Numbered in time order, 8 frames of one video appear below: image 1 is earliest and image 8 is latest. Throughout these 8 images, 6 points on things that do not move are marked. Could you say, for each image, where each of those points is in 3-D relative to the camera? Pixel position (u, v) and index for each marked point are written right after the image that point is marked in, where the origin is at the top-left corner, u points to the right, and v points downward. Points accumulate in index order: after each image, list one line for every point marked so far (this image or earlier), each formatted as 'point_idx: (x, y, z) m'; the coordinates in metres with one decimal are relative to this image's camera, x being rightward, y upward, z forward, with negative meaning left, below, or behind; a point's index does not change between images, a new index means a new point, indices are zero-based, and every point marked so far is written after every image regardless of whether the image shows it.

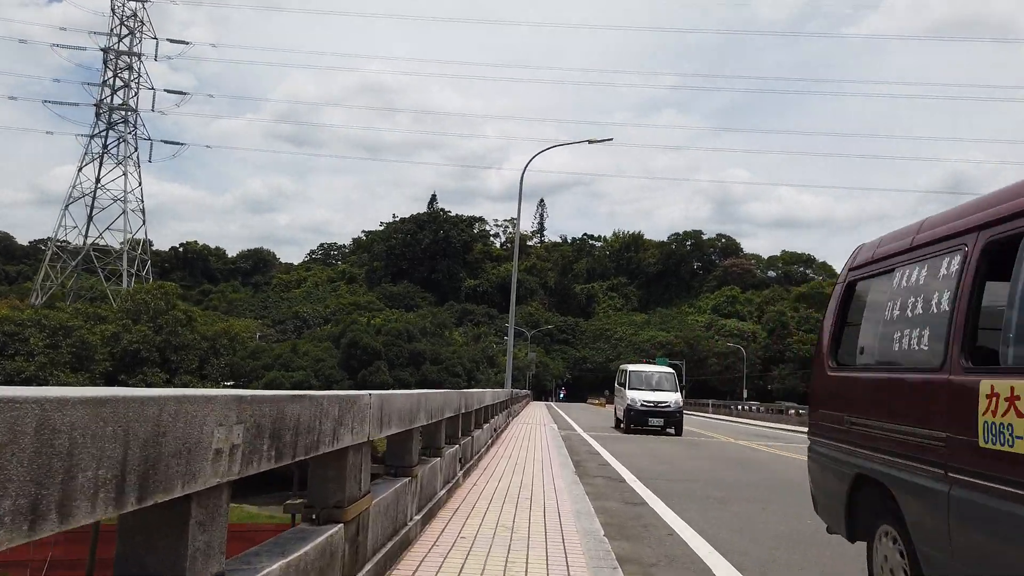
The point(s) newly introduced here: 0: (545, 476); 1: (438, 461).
0: (+0.4, -2.7, +10.4) m
1: (-0.7, -1.6, +6.7) m
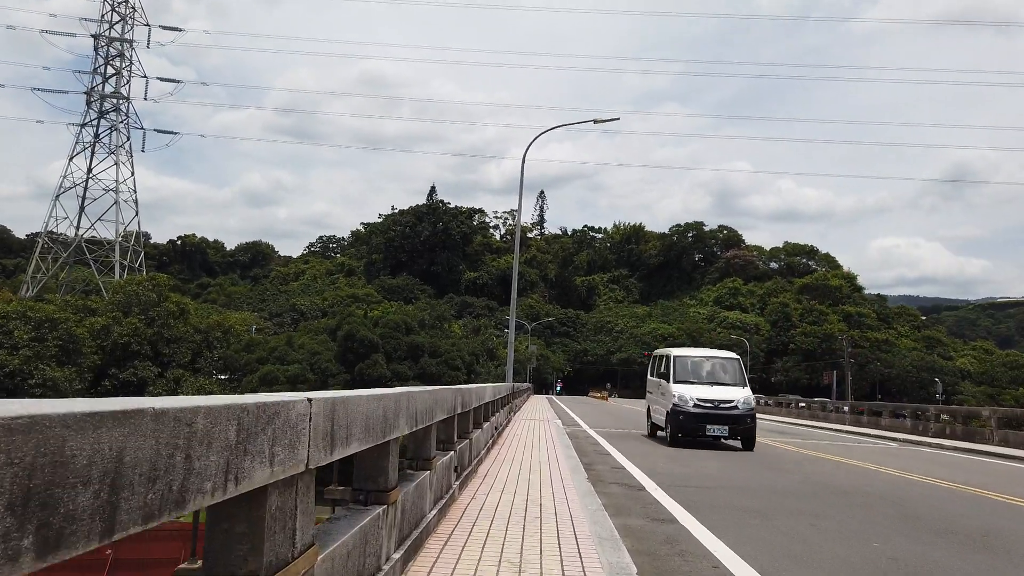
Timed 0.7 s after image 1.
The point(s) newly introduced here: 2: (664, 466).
0: (+0.5, -2.5, +9.1) m
1: (-0.7, -1.4, +5.5) m
2: (+2.7, -3.1, +12.6) m
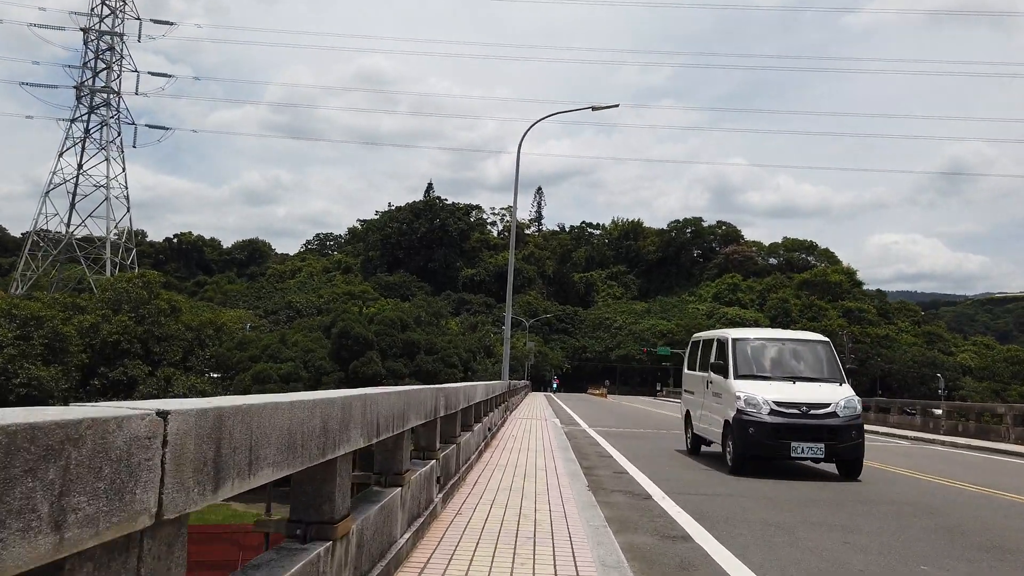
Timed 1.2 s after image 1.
0: (+0.4, -2.3, +8.3) m
1: (-0.8, -1.3, +4.6) m
2: (+2.6, -2.9, +11.8) m
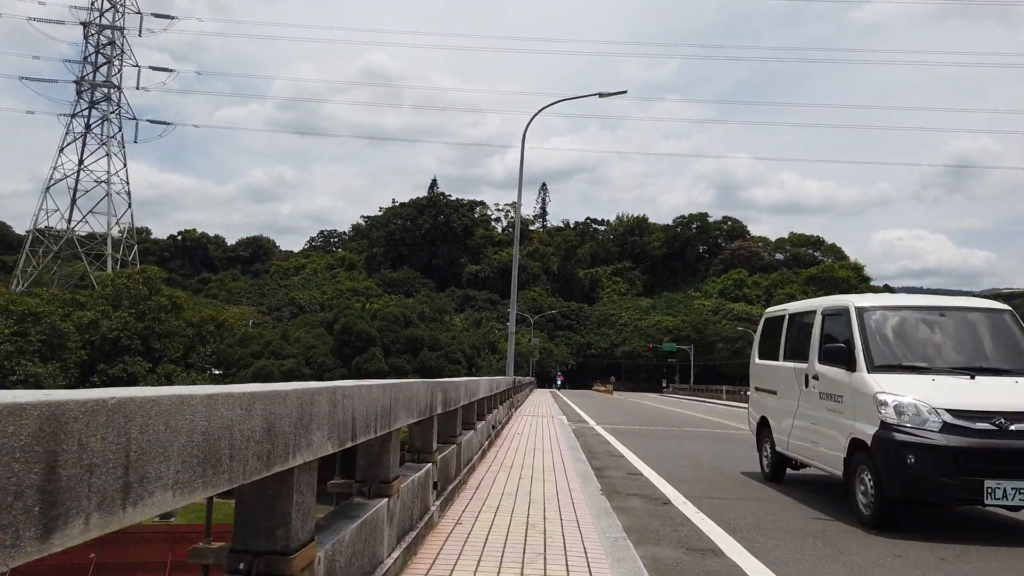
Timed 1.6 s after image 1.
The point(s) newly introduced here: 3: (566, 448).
0: (+0.5, -2.2, +7.6) m
1: (-0.7, -1.2, +3.9) m
2: (+2.7, -2.8, +11.1) m
3: (+0.9, -2.7, +12.3) m
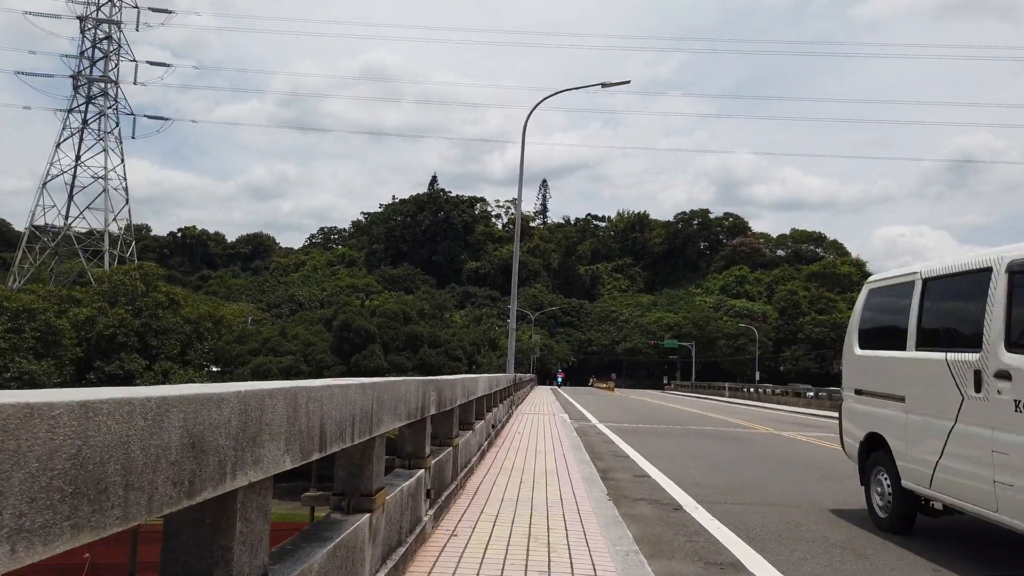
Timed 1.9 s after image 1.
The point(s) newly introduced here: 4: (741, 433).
0: (+0.5, -2.1, +7.1) m
1: (-0.7, -1.1, +3.4) m
2: (+2.7, -2.6, +10.6) m
3: (+0.9, -2.6, +11.9) m
4: (+6.0, -3.8, +19.0) m
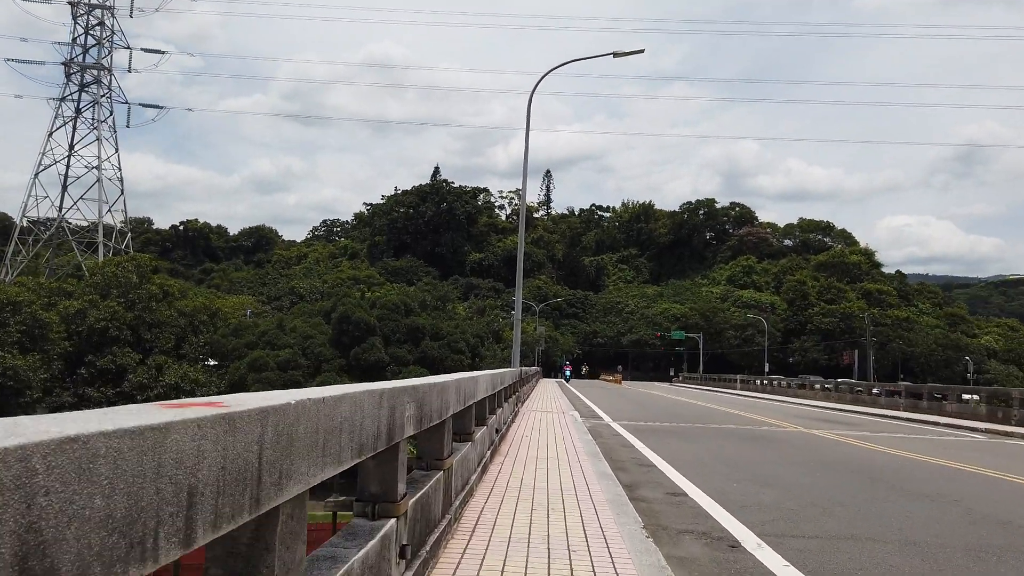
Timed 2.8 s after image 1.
0: (+0.5, -1.9, +5.6) m
1: (-0.7, -1.0, +1.9) m
2: (+2.8, -2.4, +9.0) m
3: (+1.0, -2.4, +10.3) m
4: (+6.2, -3.5, +17.5) m
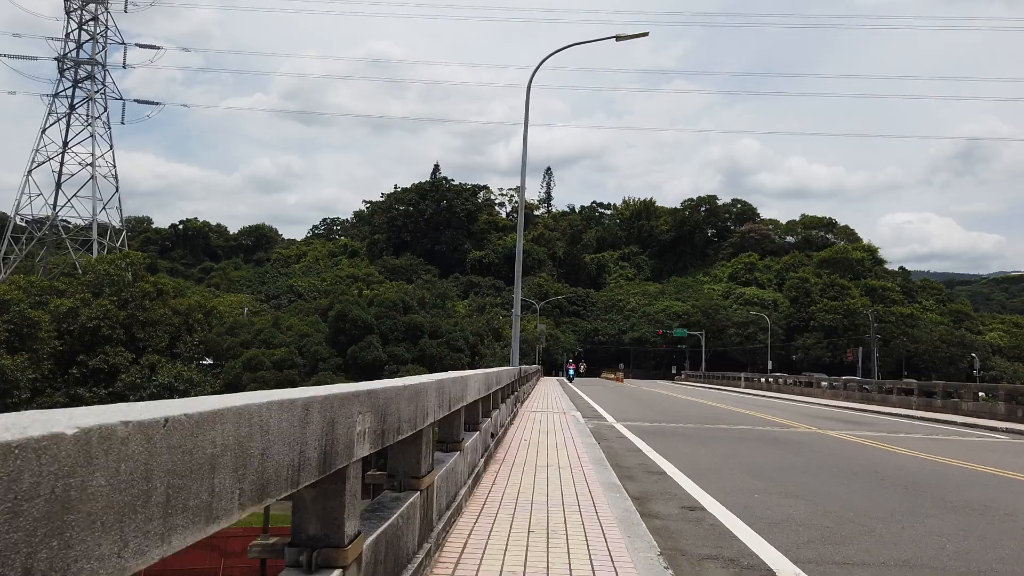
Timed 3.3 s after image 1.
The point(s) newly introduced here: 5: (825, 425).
0: (+0.5, -1.8, +4.7) m
1: (-0.7, -0.9, +1.0) m
2: (+2.7, -2.3, +8.2) m
3: (+1.0, -2.2, +9.5) m
4: (+6.2, -3.3, +16.6) m
5: (+8.0, -3.5, +18.6) m
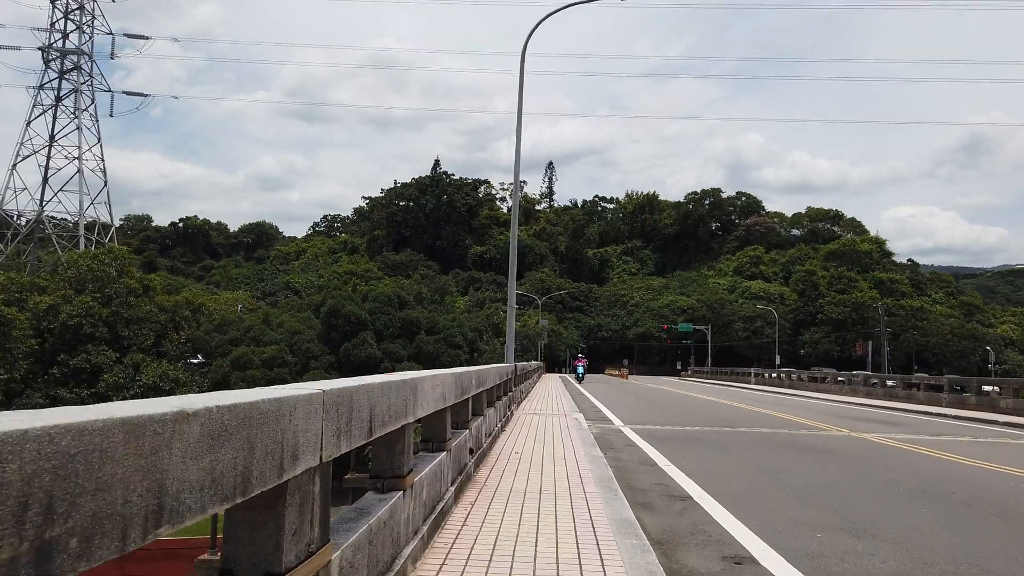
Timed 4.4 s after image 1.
0: (+0.3, -1.6, +2.8) m
1: (-0.9, -0.7, -0.9) m
2: (+2.6, -2.1, +6.3) m
3: (+0.8, -2.0, +7.6) m
4: (+6.0, -3.0, +14.7) m
5: (+7.9, -3.2, +16.7) m
